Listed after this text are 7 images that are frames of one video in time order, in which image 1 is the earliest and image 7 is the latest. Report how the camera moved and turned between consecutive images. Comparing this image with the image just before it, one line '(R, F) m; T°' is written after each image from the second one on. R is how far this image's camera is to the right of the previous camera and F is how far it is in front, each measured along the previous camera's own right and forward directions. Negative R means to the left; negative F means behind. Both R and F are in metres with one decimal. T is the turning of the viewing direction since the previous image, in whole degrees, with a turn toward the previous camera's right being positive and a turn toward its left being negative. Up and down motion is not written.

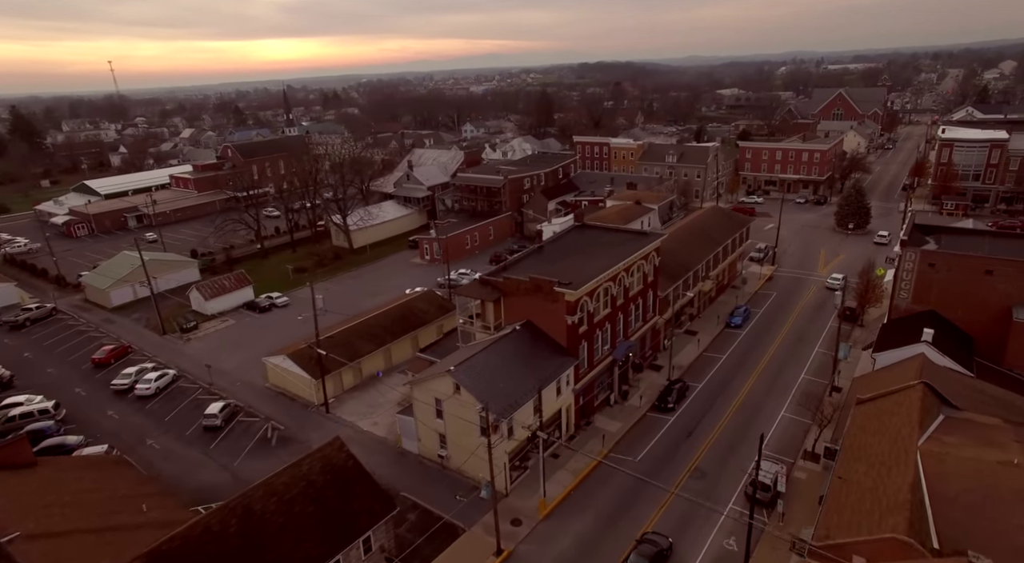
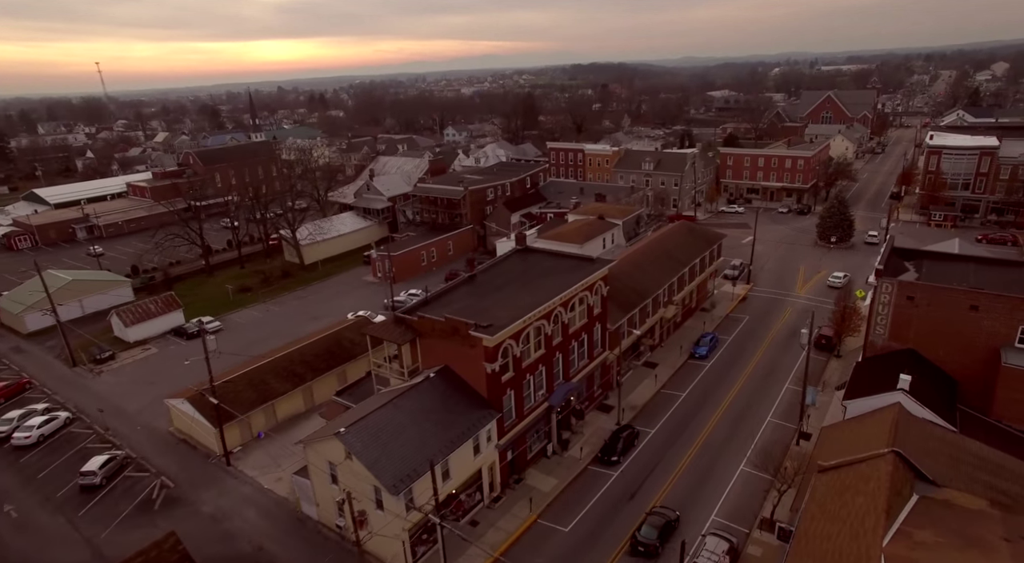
(+3.6, +4.3) m; 0°
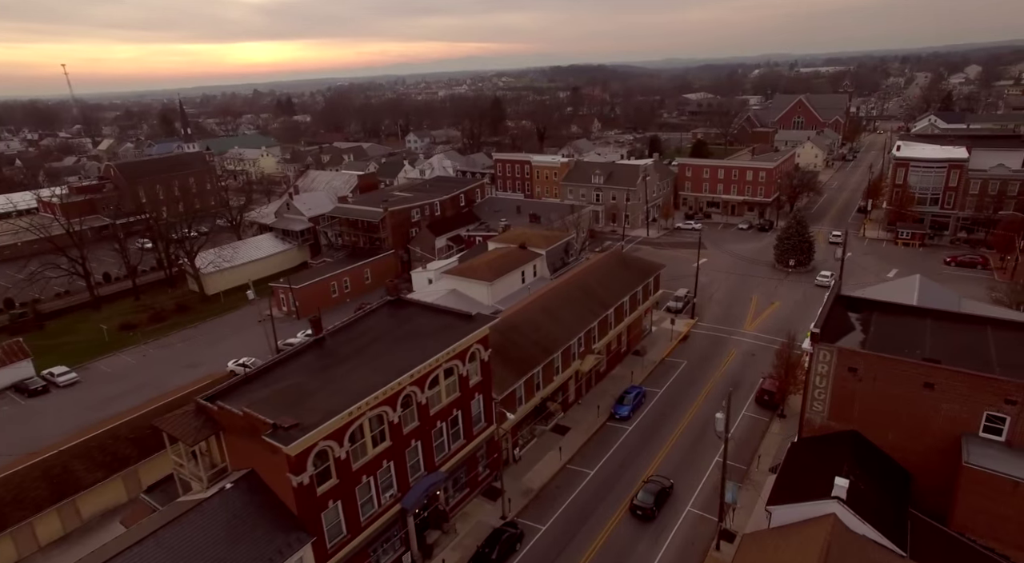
(+5.7, +6.6) m; +1°
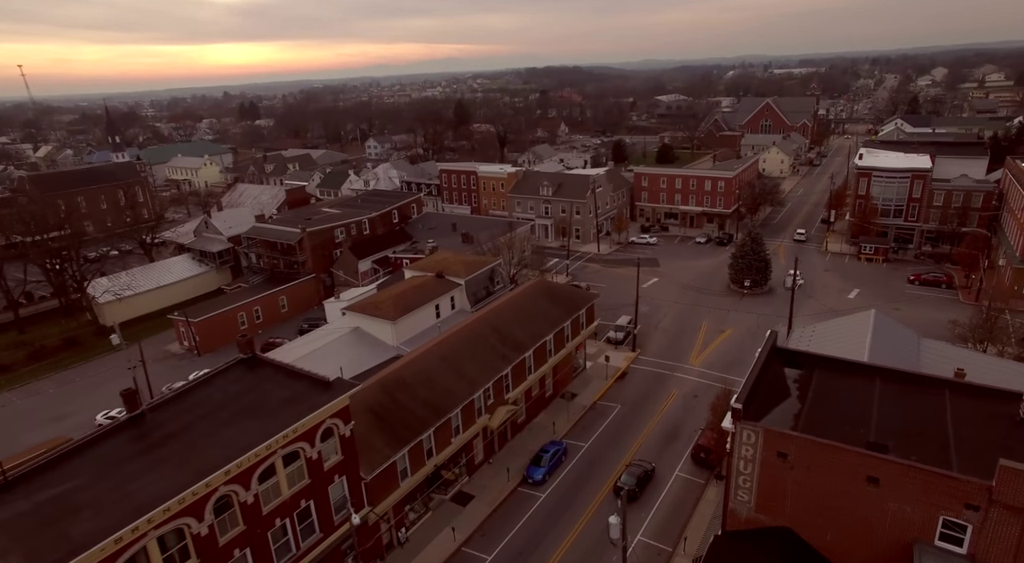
(+4.3, +5.1) m; +2°
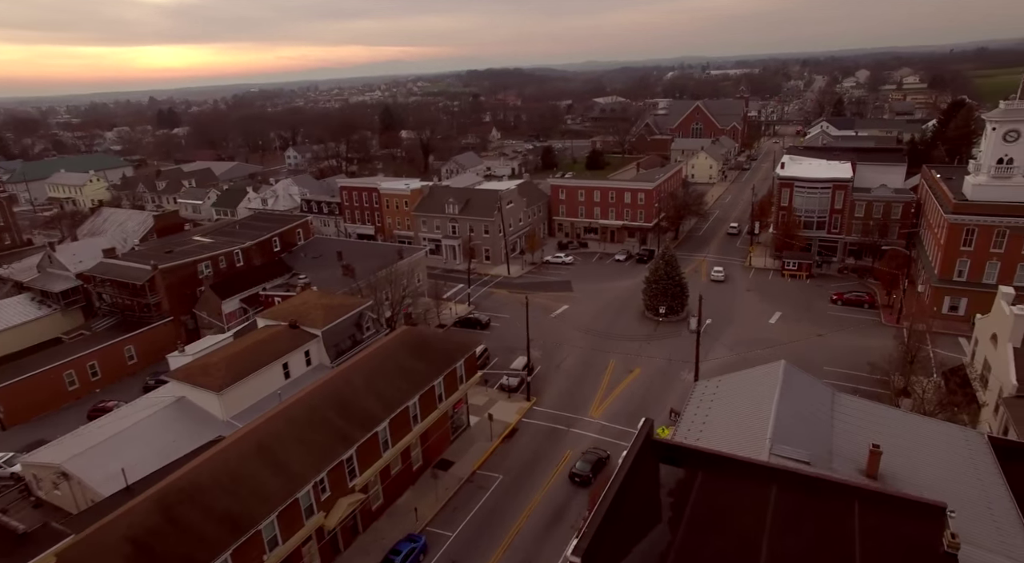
(+4.9, +5.8) m; +4°
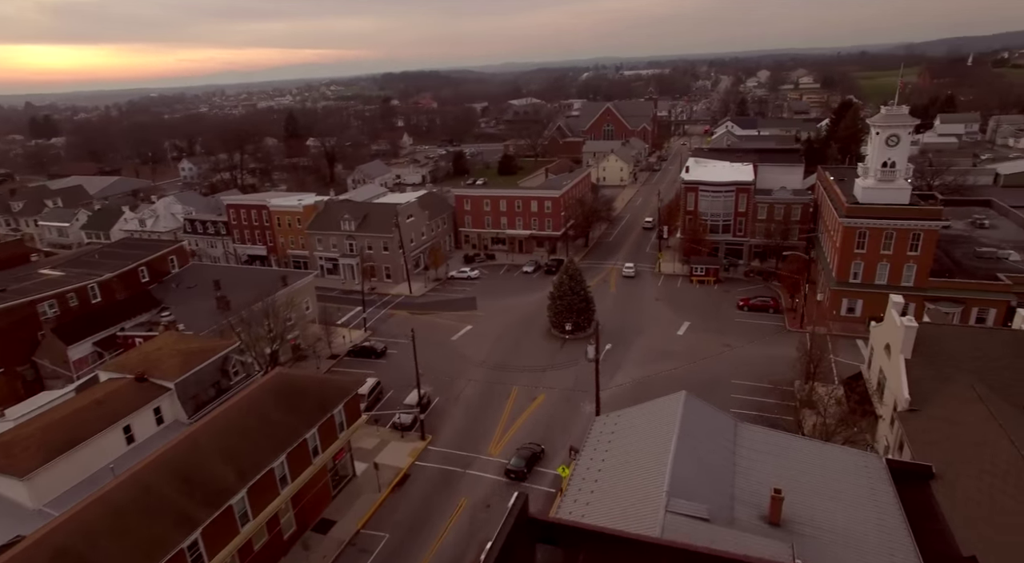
(+2.4, +3.0) m; +7°
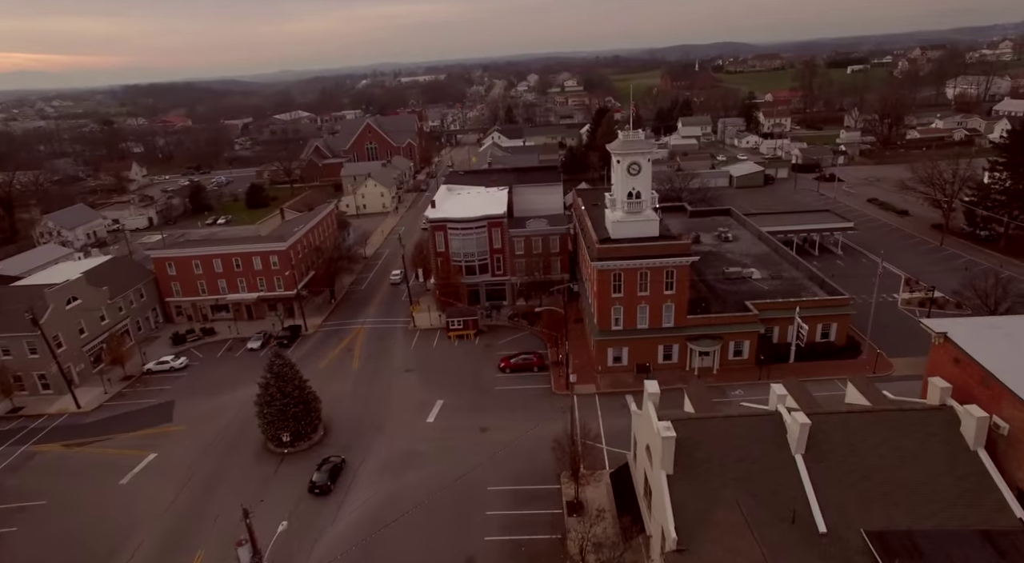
(+7.0, +8.9) m; +17°
